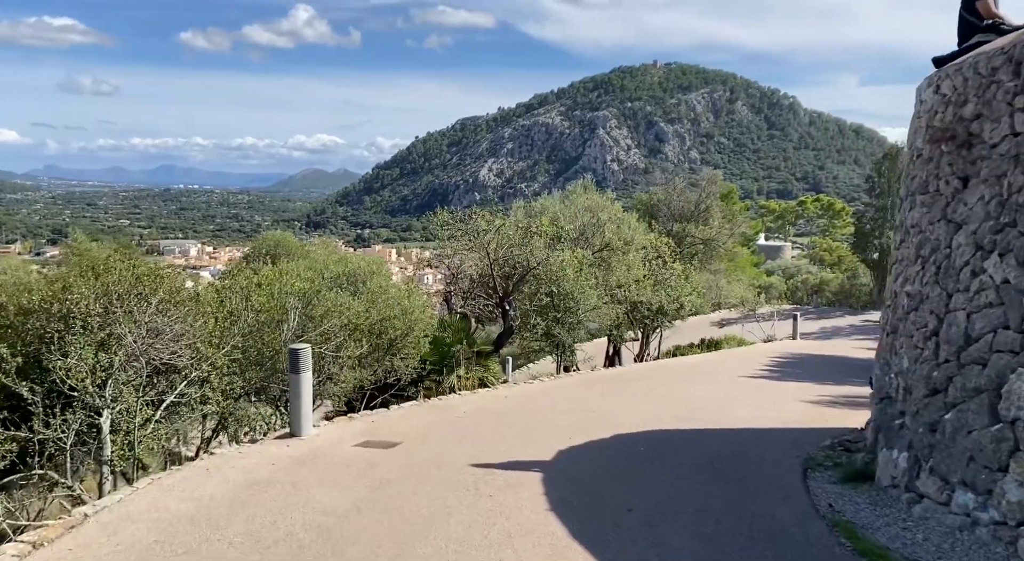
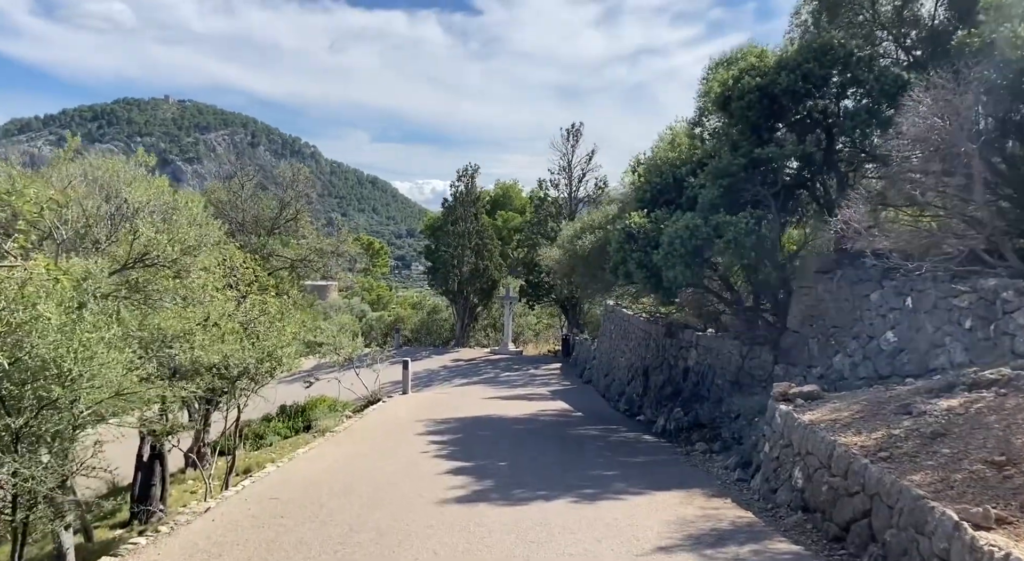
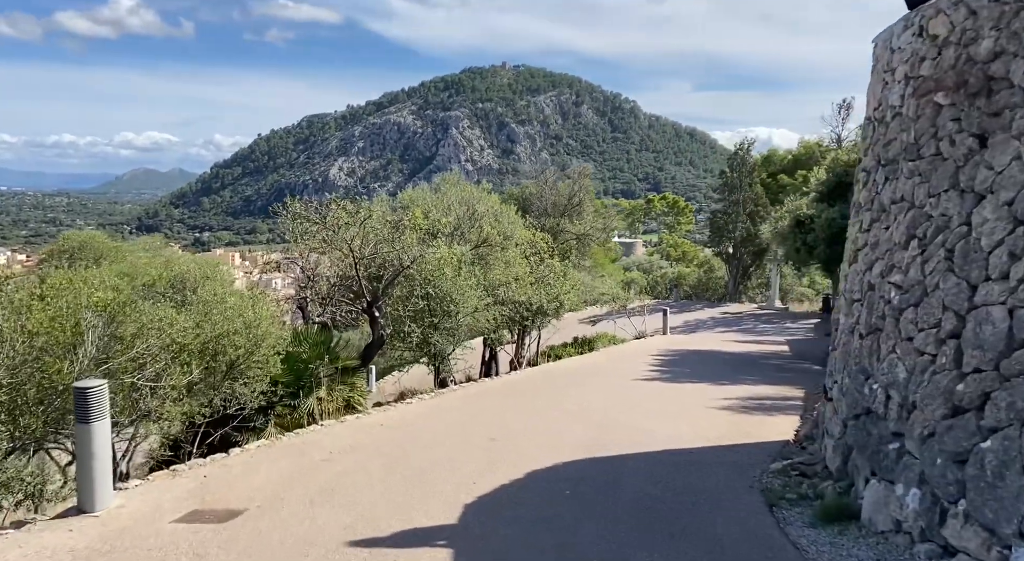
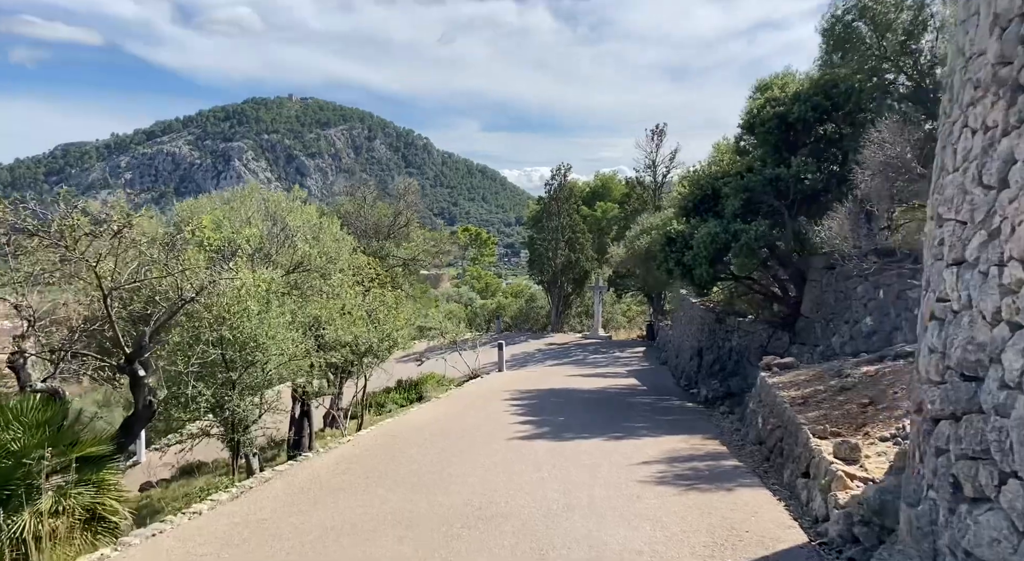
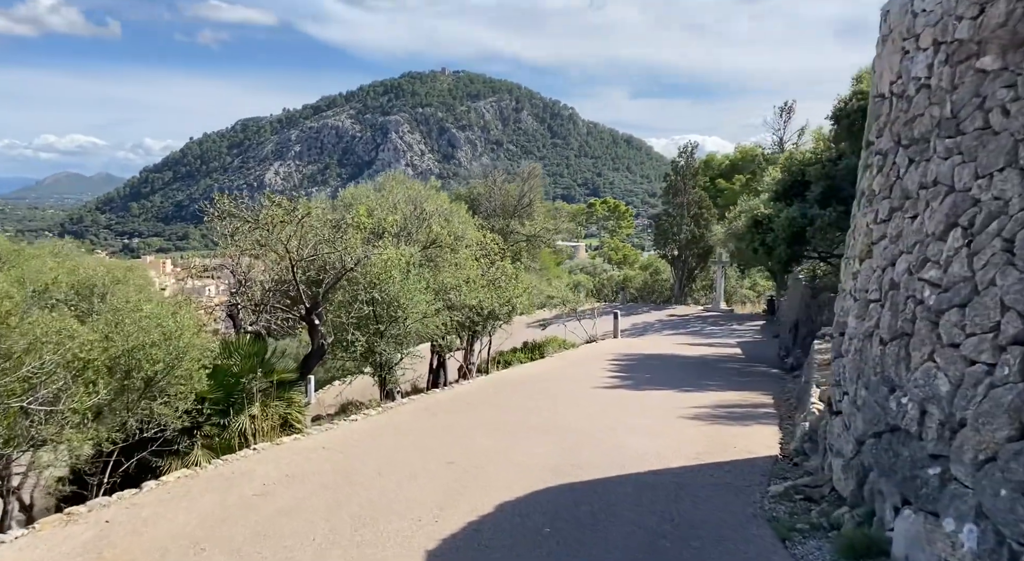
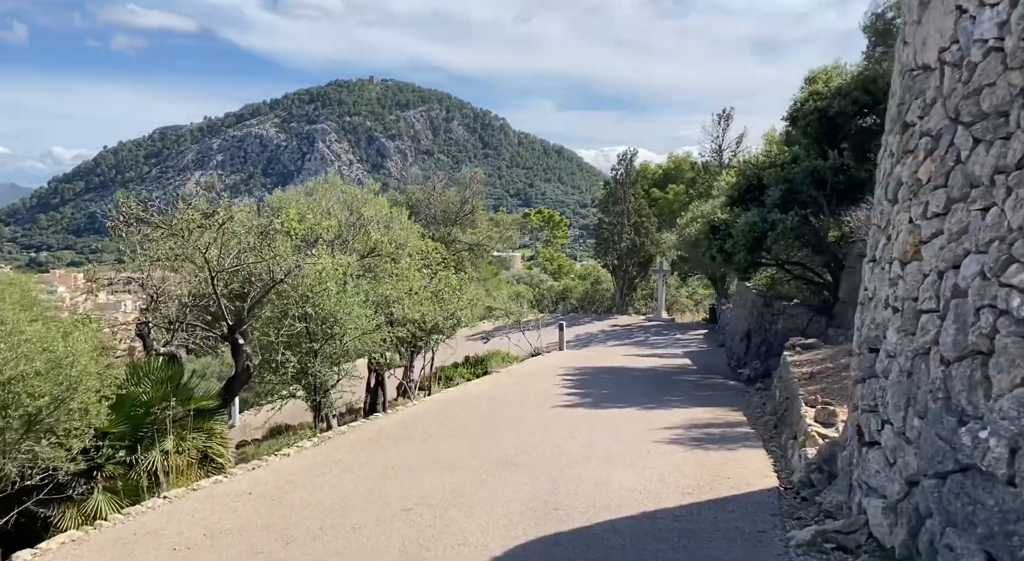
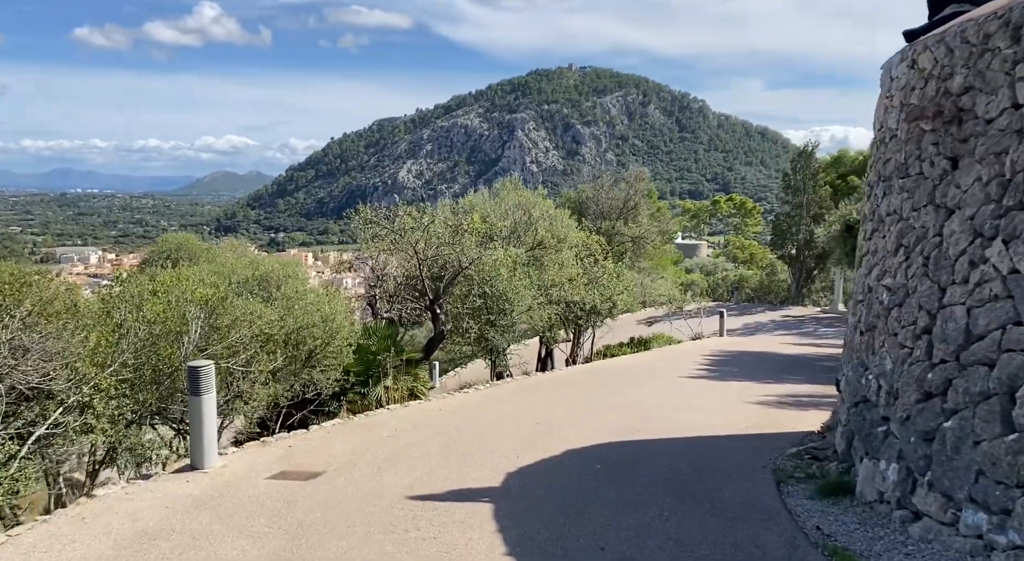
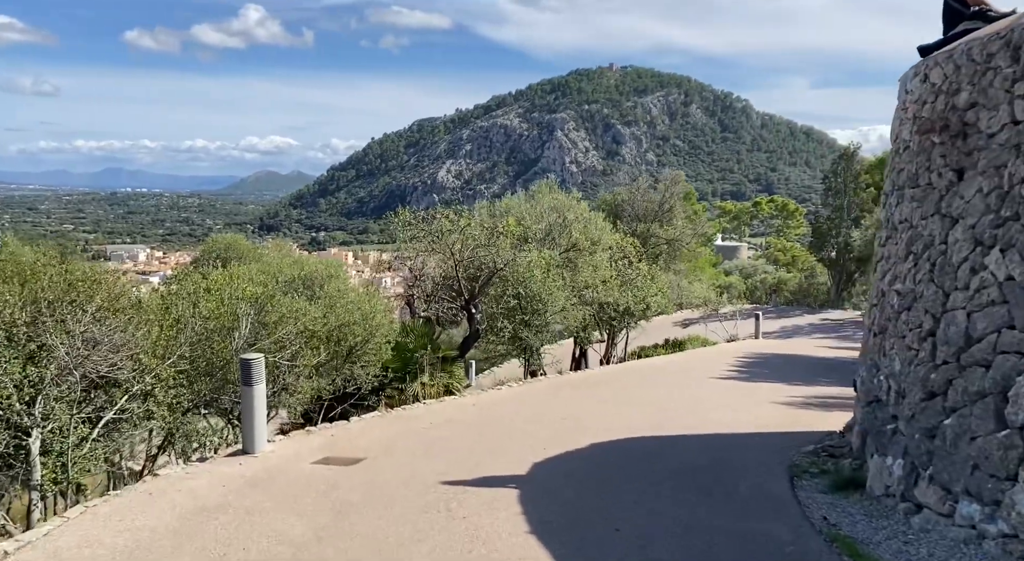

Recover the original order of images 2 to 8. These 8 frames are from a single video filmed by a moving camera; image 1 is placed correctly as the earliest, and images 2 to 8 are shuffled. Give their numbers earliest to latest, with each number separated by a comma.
8, 7, 3, 5, 6, 4, 2
